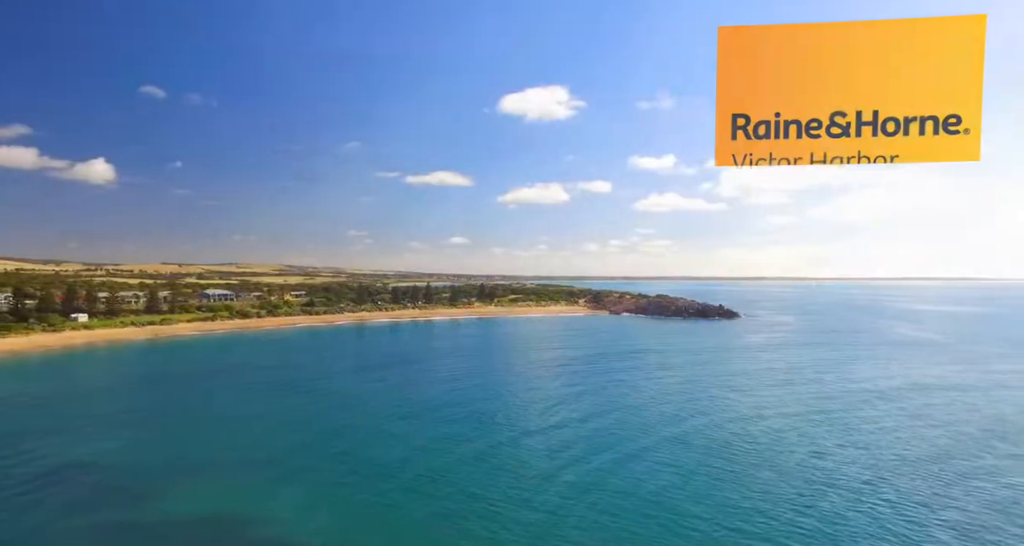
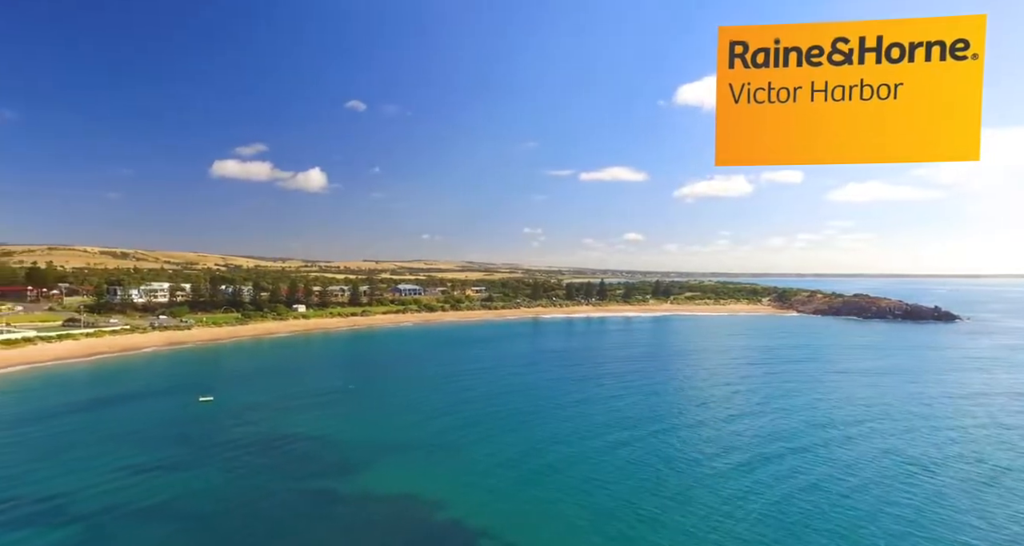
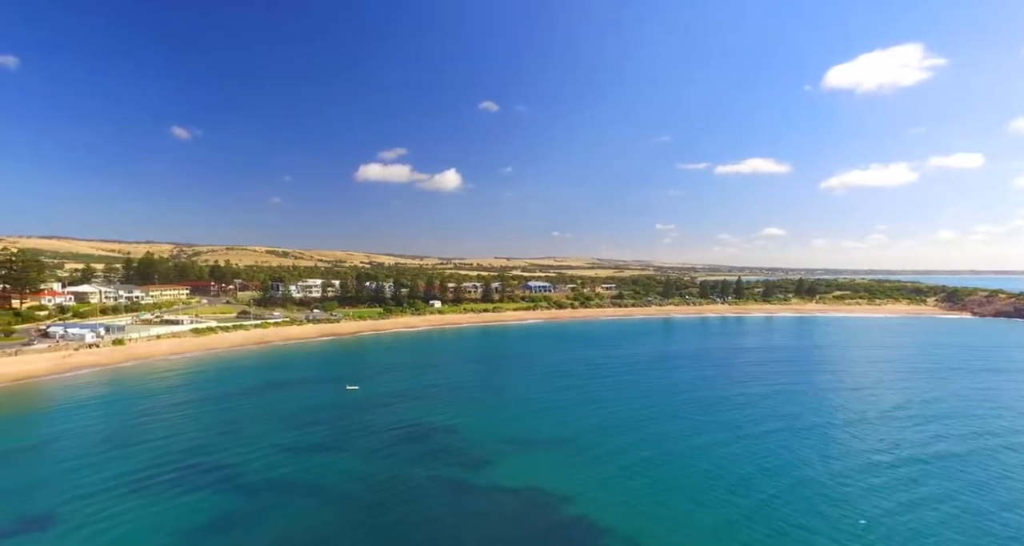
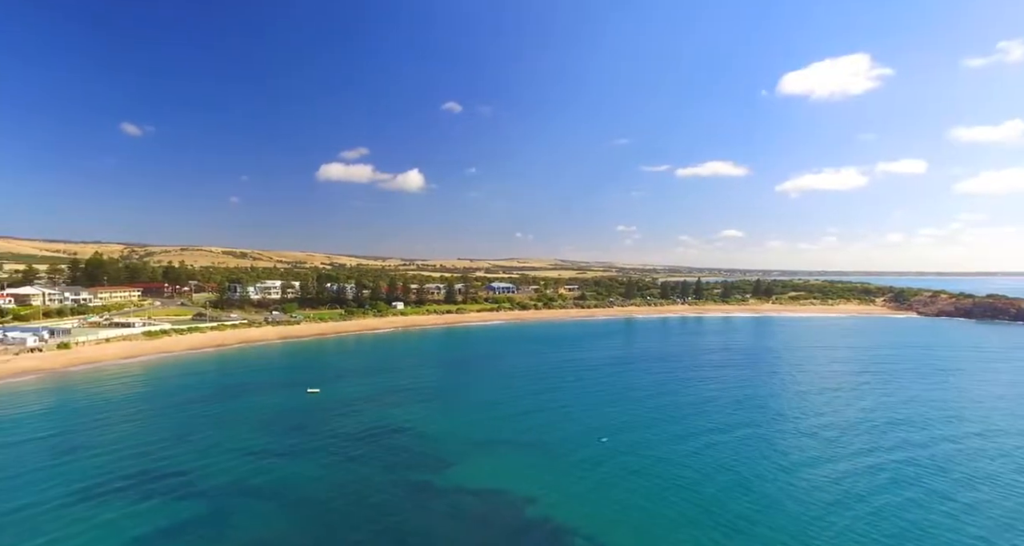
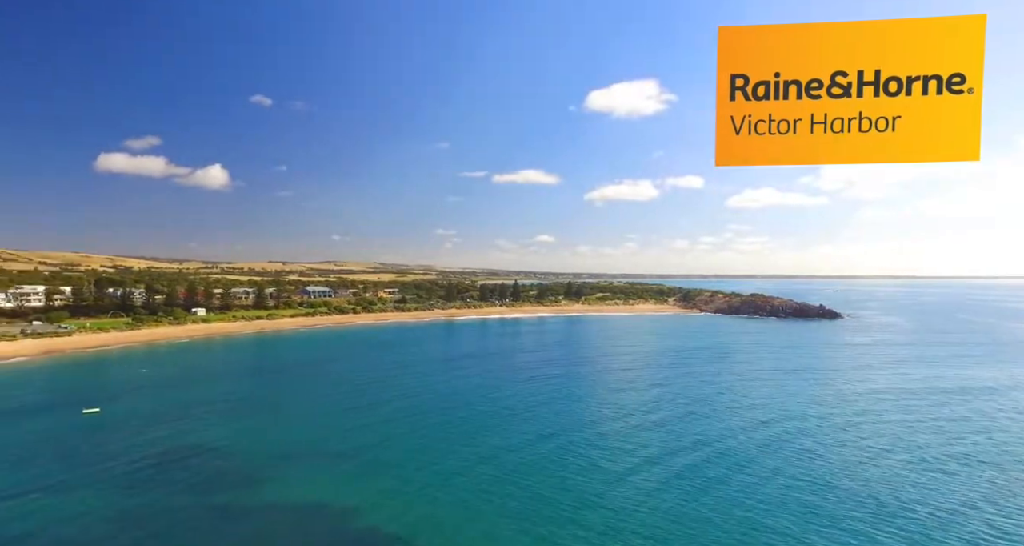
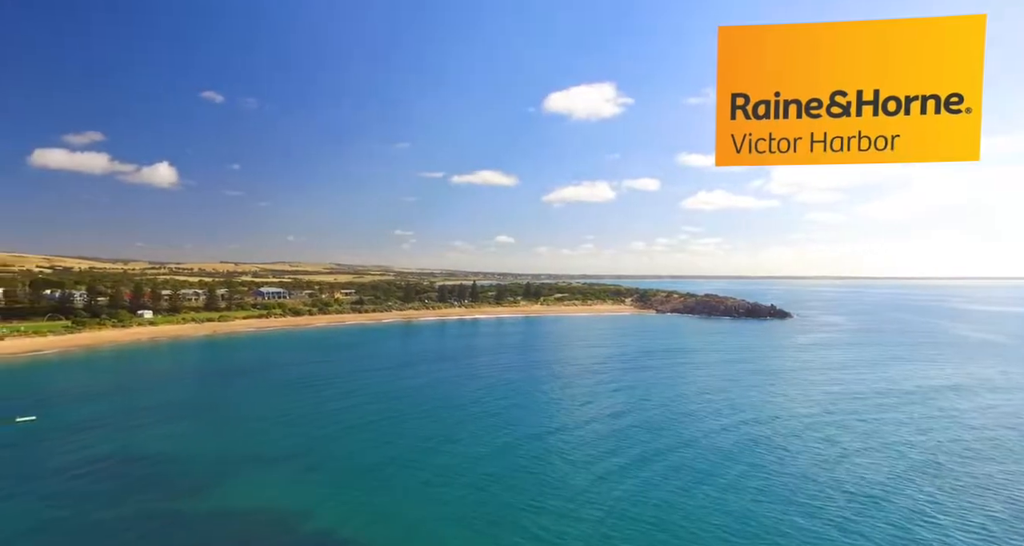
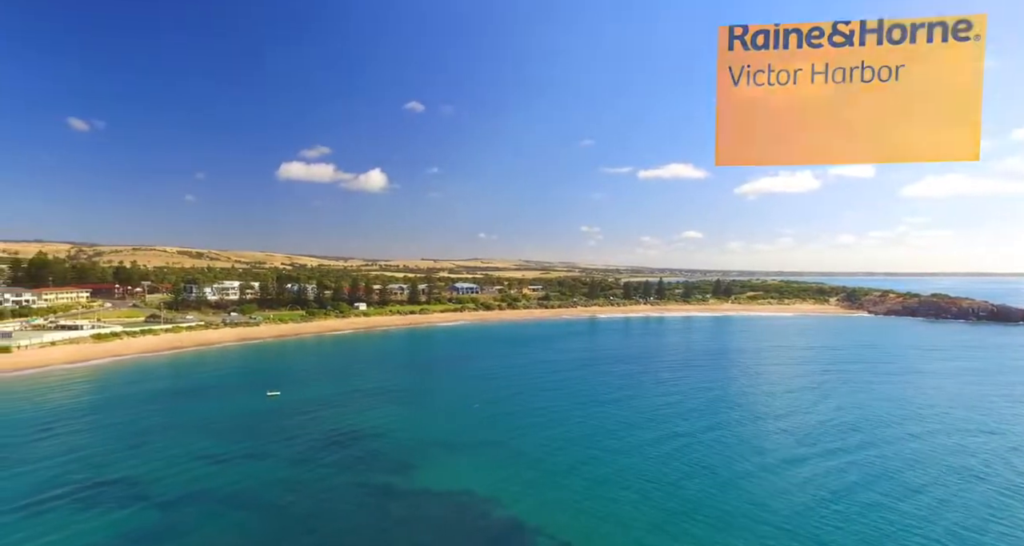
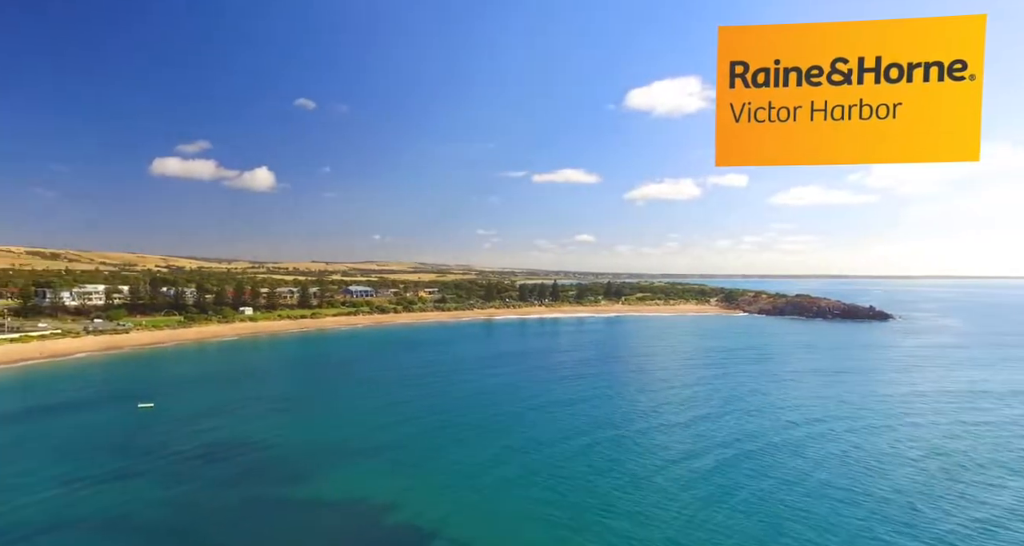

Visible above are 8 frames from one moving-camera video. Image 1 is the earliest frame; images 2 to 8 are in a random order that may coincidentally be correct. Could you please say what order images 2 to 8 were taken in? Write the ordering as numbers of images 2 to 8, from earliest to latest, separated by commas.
6, 5, 8, 2, 7, 4, 3
